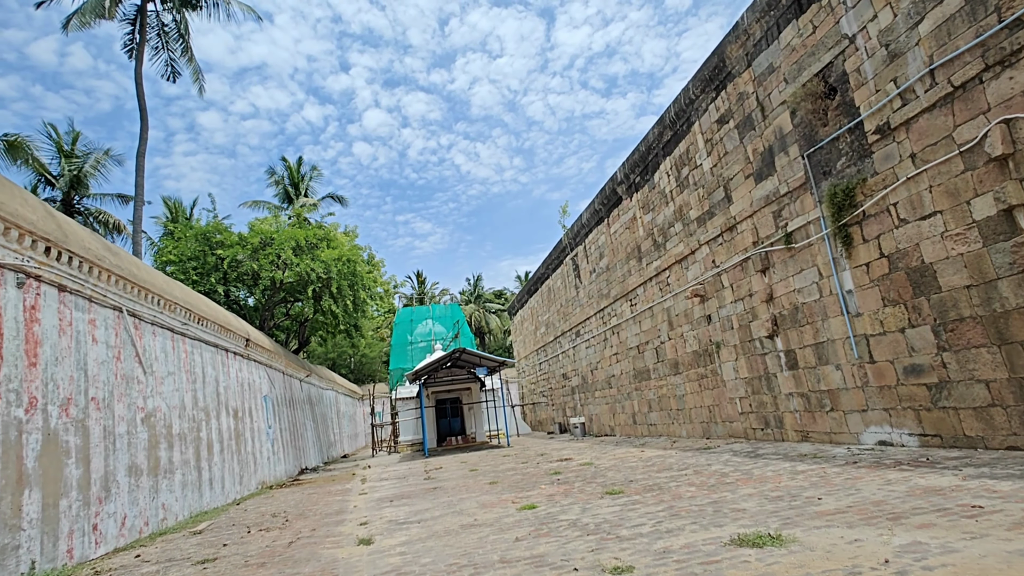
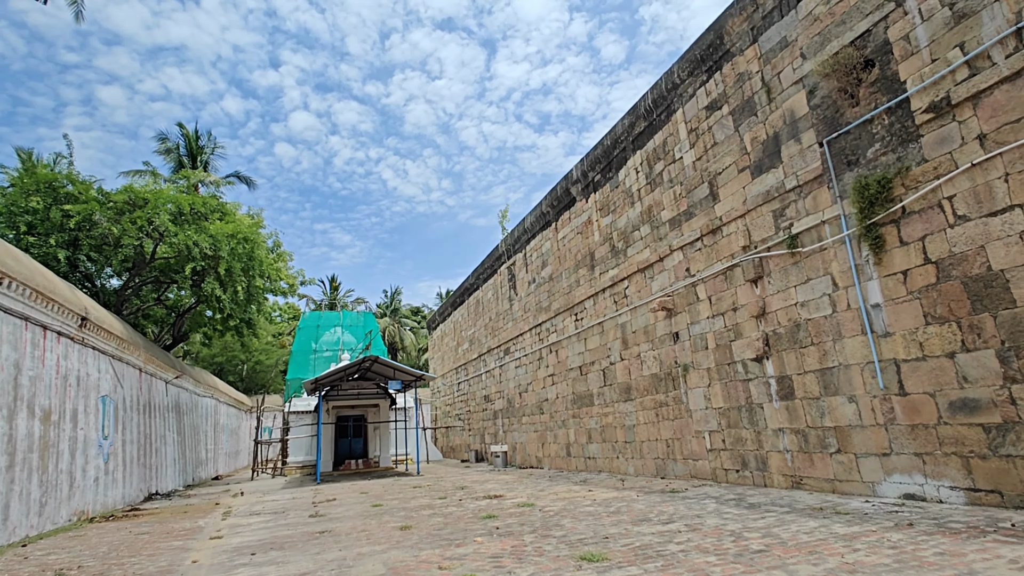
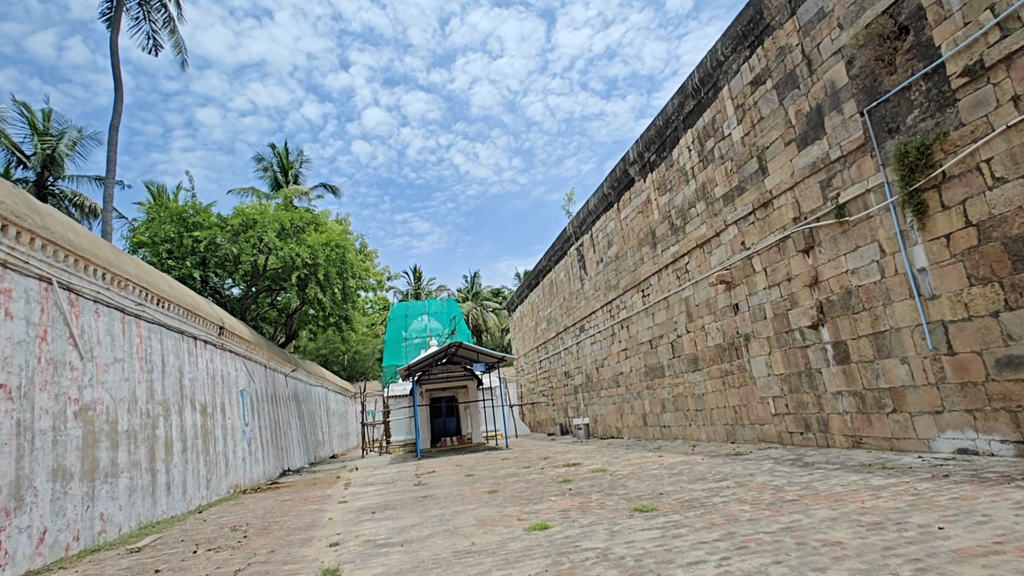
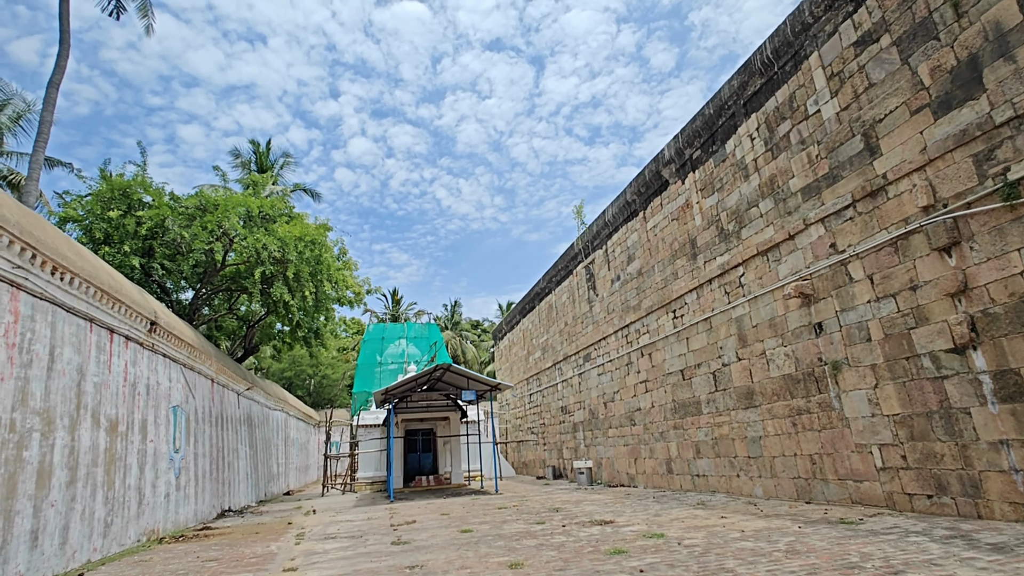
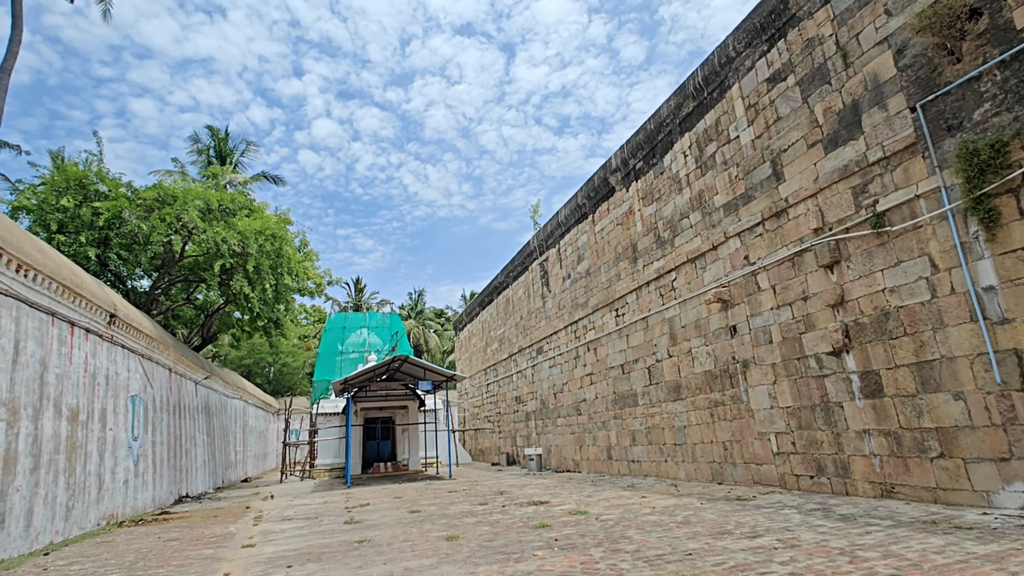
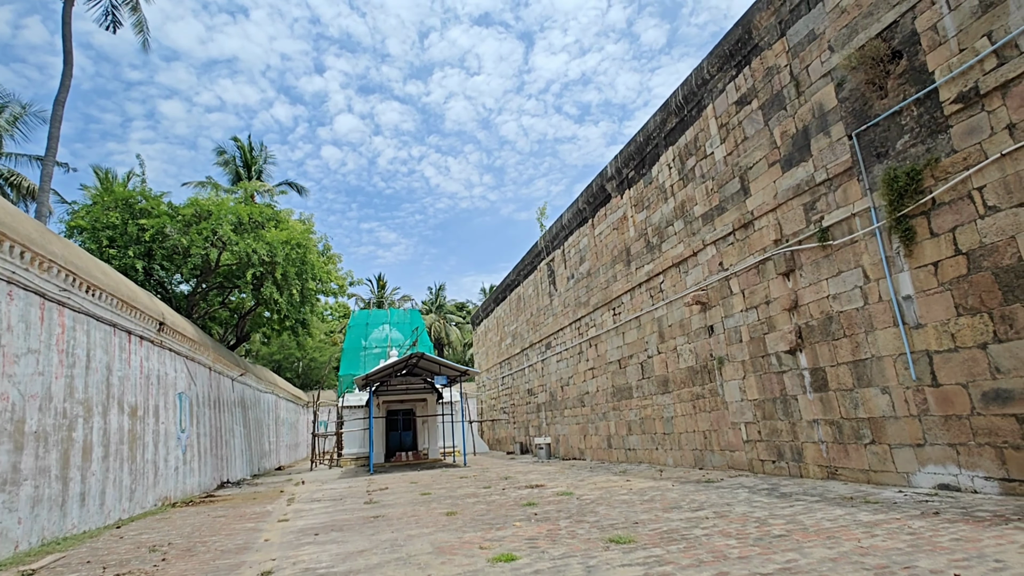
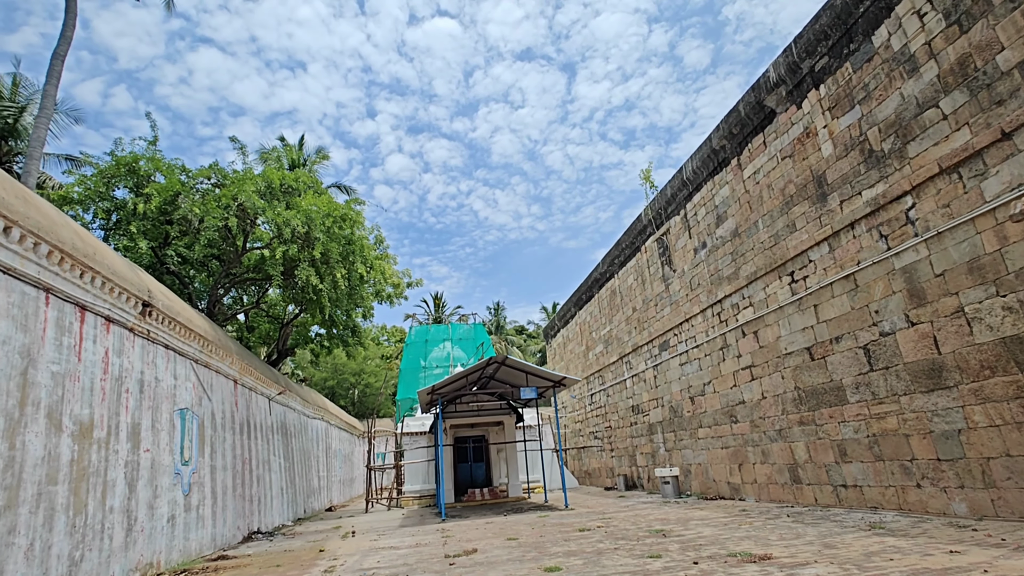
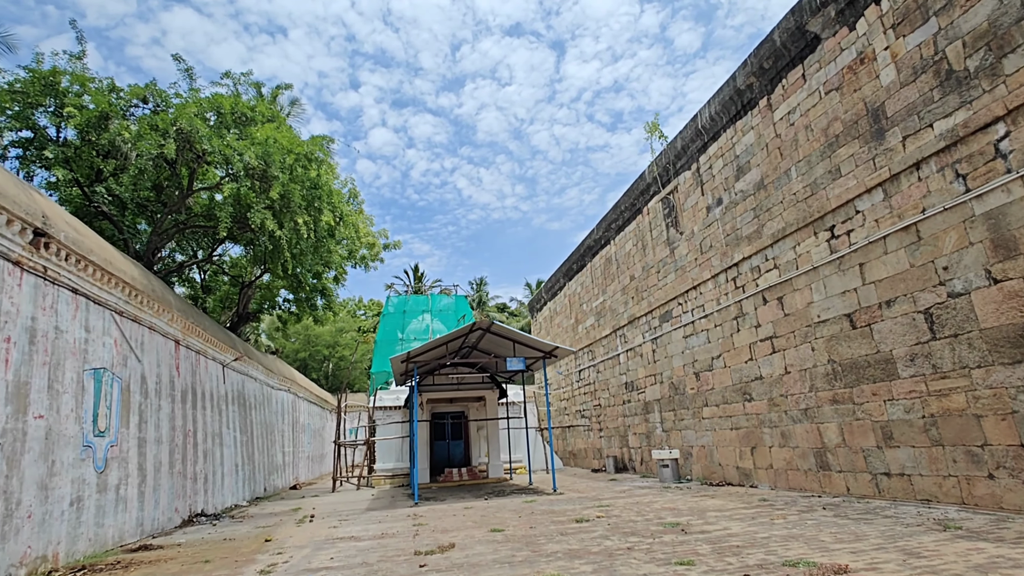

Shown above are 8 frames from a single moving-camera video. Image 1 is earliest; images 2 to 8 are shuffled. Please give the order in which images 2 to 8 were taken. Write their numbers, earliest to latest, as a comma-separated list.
3, 6, 2, 5, 4, 7, 8
